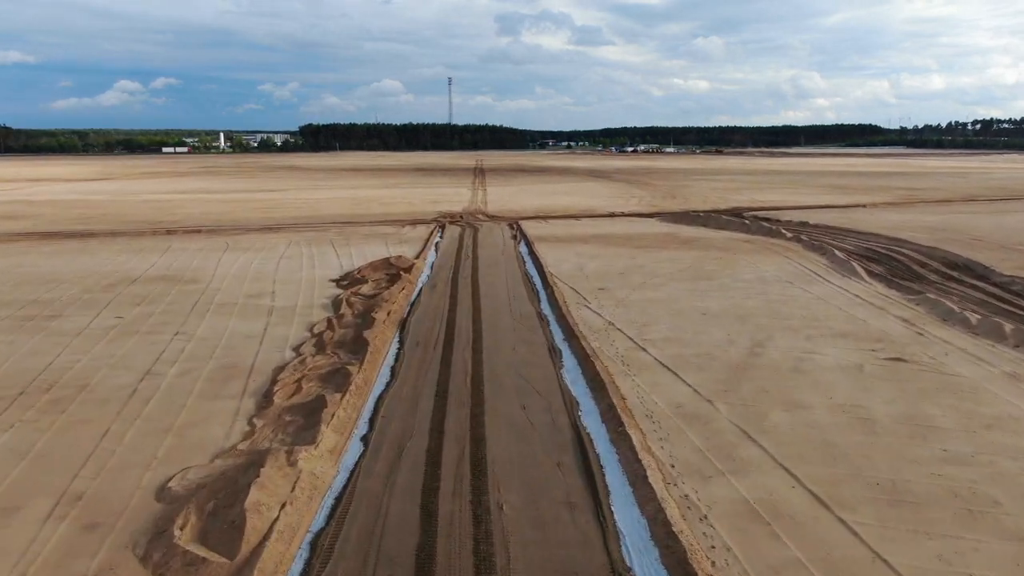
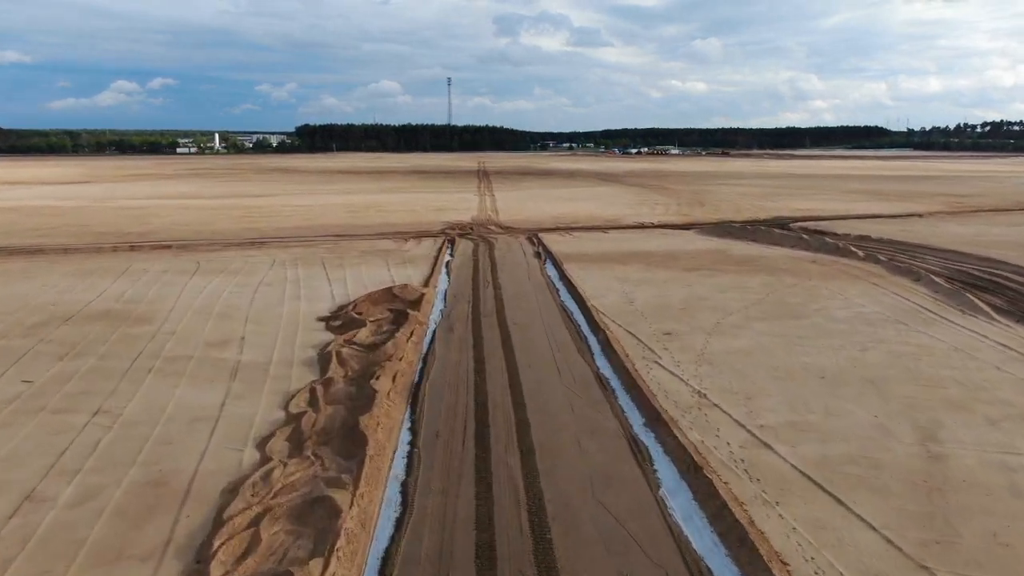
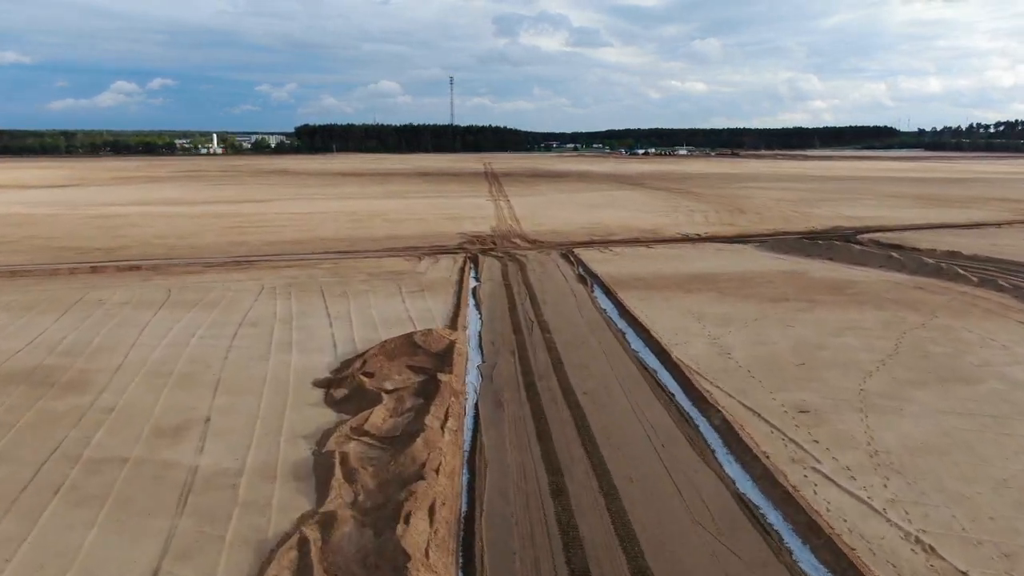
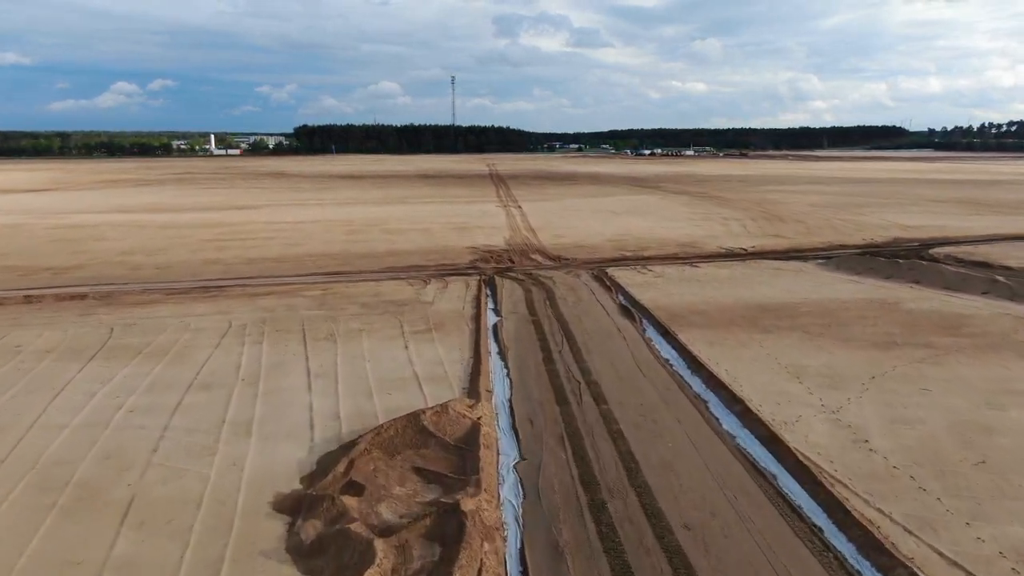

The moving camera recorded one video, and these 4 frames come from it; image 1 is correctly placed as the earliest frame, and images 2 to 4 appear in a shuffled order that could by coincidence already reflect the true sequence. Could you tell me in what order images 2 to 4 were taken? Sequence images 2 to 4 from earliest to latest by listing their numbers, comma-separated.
2, 3, 4
